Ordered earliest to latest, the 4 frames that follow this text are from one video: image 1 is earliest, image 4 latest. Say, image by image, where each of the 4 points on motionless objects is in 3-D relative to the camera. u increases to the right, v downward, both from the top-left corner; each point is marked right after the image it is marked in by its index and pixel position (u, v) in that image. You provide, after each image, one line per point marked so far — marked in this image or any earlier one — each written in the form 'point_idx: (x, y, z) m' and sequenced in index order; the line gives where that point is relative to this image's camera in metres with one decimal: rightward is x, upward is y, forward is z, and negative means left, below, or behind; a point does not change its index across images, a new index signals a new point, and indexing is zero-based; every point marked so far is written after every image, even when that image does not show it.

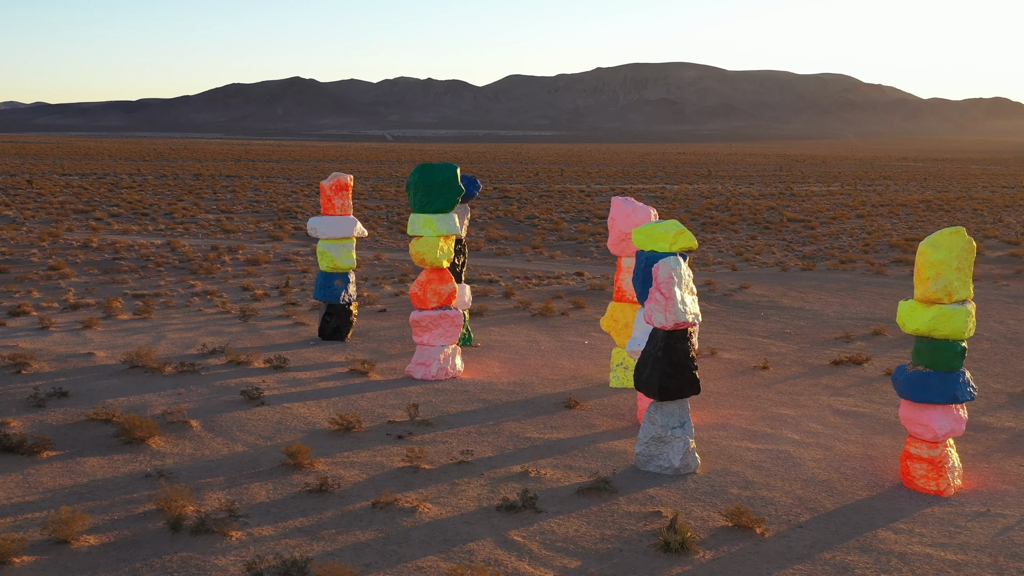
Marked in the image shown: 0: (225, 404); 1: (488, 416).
0: (-2.6, -1.1, +10.9) m
1: (-0.2, -1.2, +10.9) m
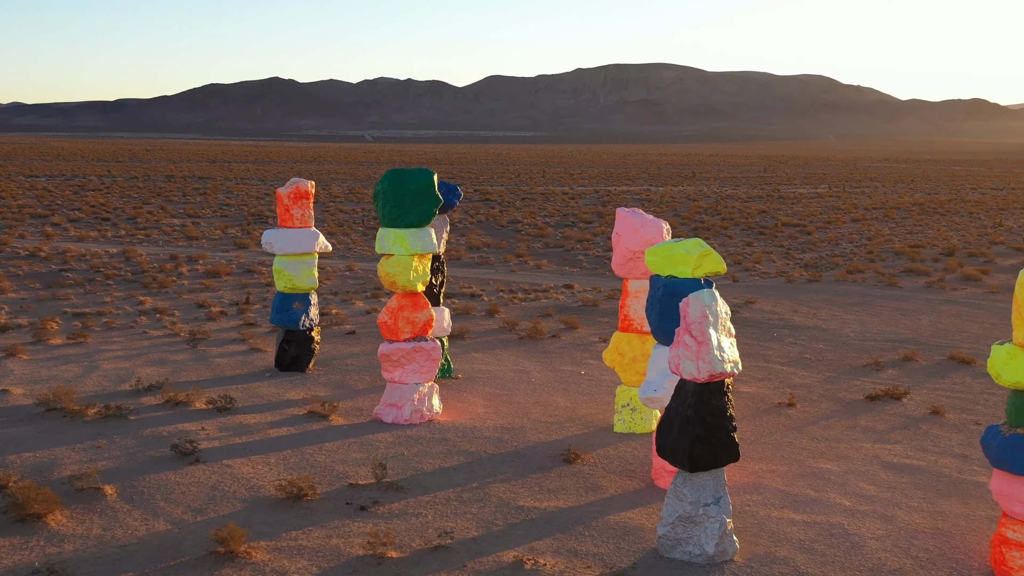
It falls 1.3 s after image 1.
0: (-2.7, -1.3, +9.0) m
1: (-0.3, -1.4, +9.0) m
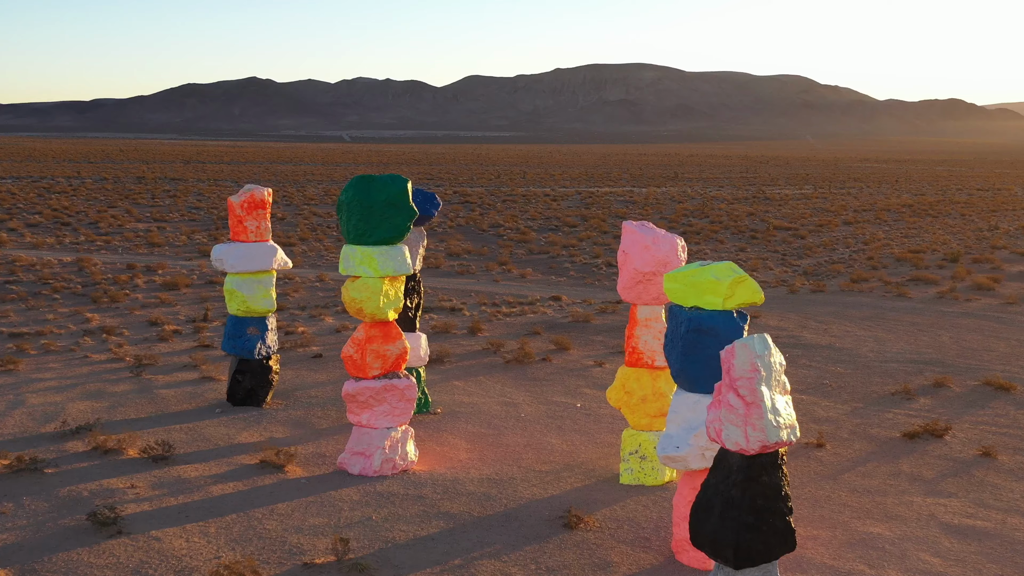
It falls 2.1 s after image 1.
0: (-2.8, -1.5, +7.4) m
1: (-0.4, -1.6, +7.4) m
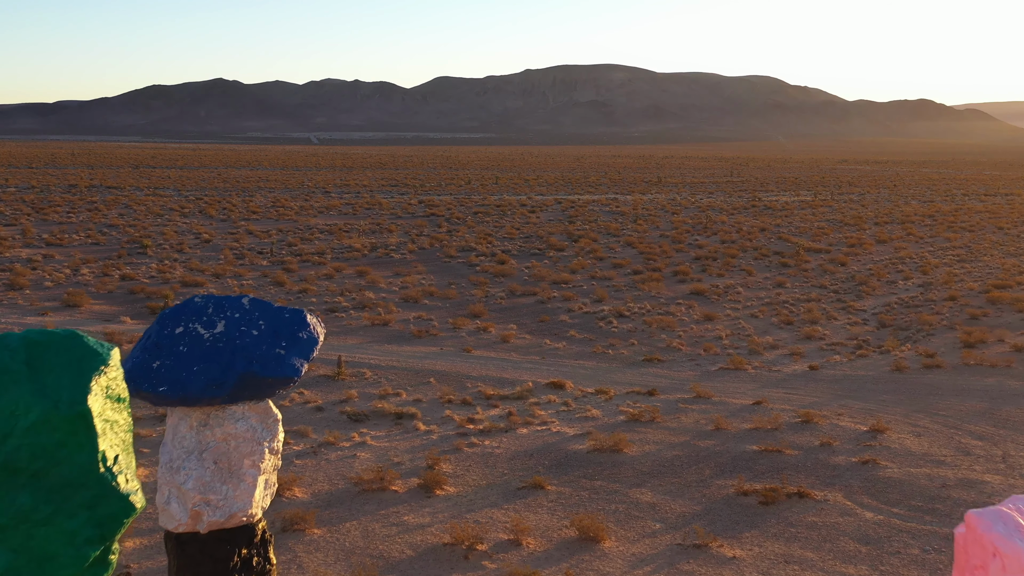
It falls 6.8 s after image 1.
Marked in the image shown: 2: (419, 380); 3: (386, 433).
0: (-2.7, -2.4, +0.7) m
1: (-0.3, -2.5, +0.8) m
2: (-1.0, -1.0, +13.4) m
3: (-1.2, -1.3, +11.0) m
